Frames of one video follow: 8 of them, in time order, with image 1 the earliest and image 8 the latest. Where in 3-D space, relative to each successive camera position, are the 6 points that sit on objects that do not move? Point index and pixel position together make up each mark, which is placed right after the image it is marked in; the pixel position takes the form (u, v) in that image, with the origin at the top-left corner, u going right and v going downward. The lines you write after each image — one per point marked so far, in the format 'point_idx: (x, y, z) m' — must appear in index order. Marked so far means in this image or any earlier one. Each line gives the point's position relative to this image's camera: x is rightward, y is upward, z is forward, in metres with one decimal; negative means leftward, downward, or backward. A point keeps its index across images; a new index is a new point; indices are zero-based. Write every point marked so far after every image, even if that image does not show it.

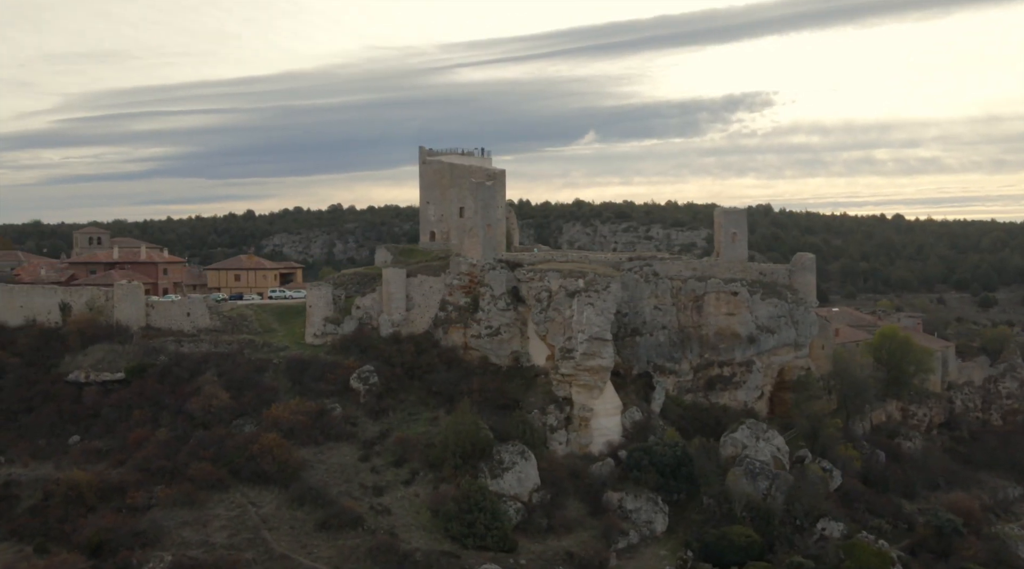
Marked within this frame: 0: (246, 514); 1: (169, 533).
0: (-6.1, -5.3, +19.0) m
1: (-7.5, -5.5, +18.1) m
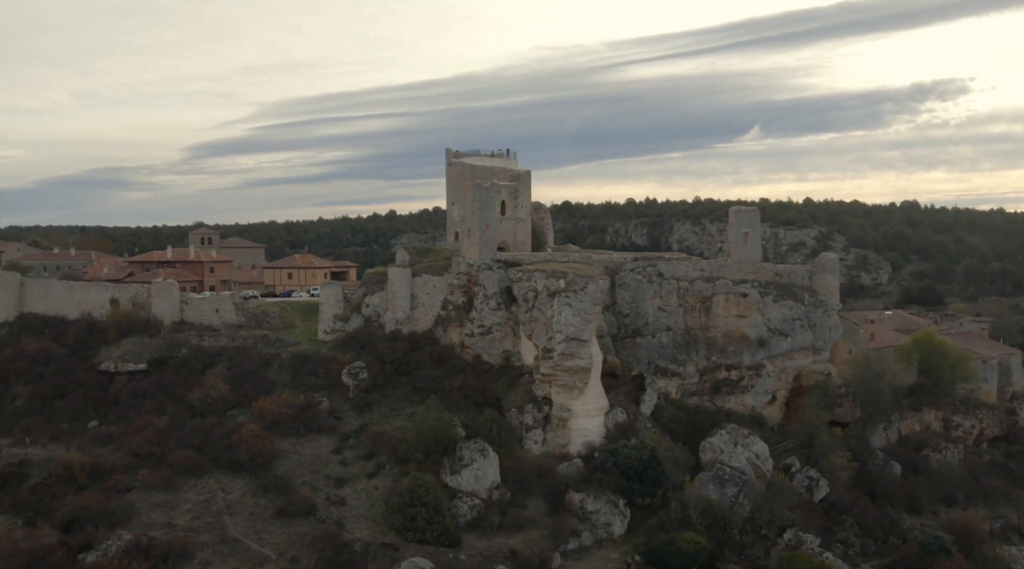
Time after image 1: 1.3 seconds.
0: (-7.2, -5.2, +20.1) m
1: (-8.8, -5.4, +19.4) m
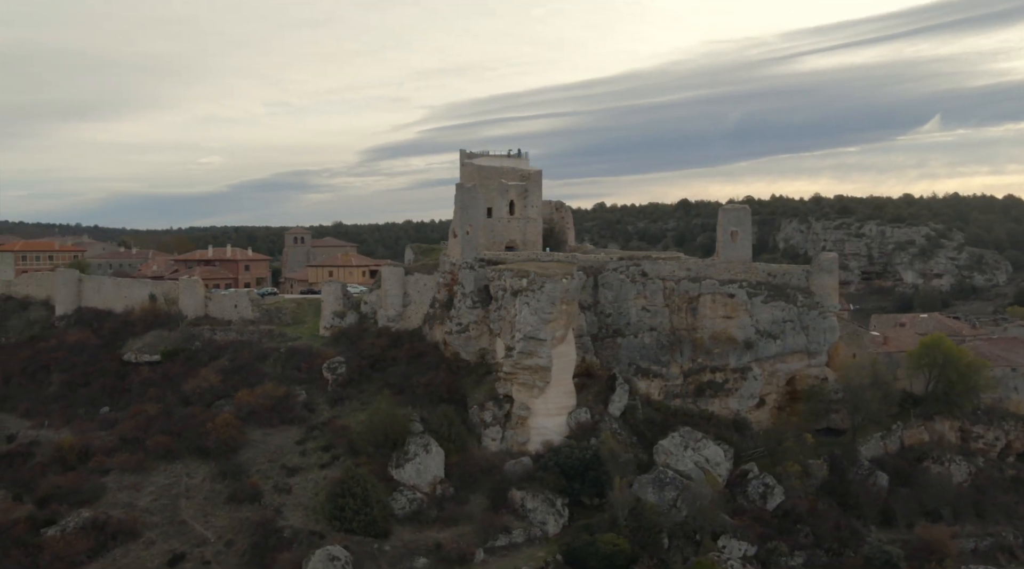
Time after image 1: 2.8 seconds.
0: (-8.7, -5.1, +21.4) m
1: (-10.3, -5.3, +21.0) m
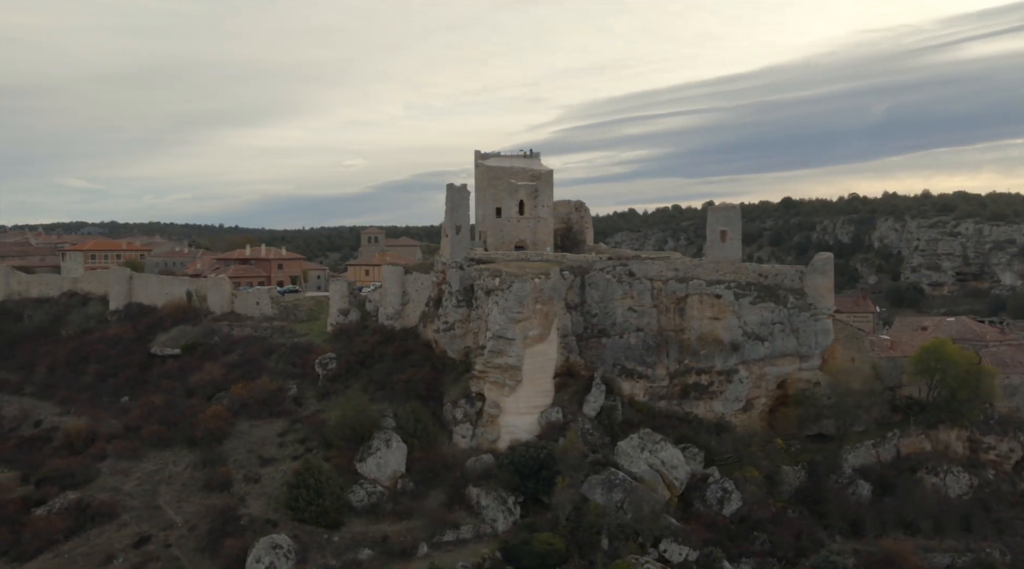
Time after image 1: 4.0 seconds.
0: (-9.6, -5.1, +22.7) m
1: (-11.3, -5.2, +22.5) m
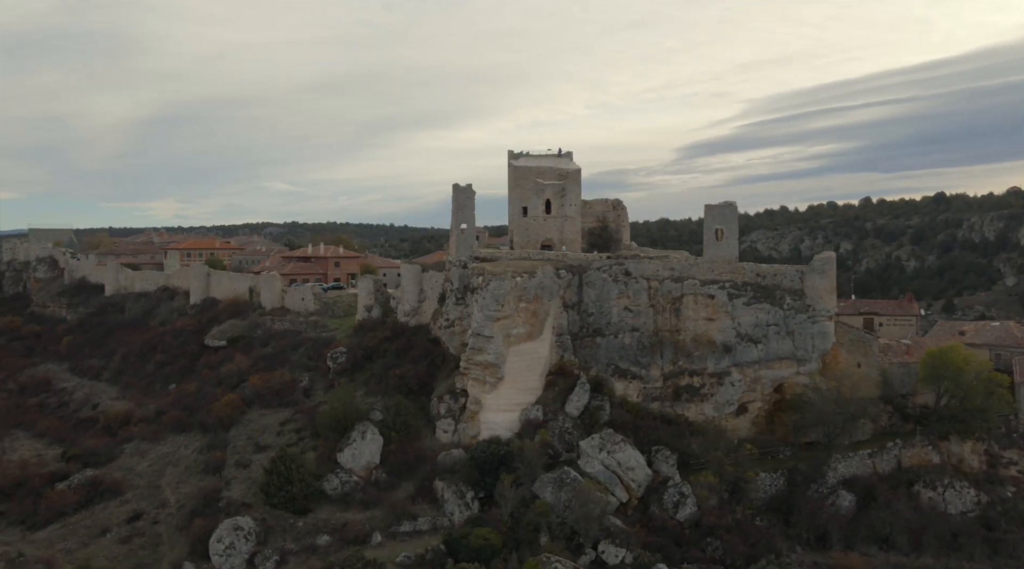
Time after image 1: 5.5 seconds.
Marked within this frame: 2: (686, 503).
0: (-10.1, -5.0, +24.7) m
1: (-11.8, -5.2, +24.7) m
2: (+4.1, -5.1, +19.5) m
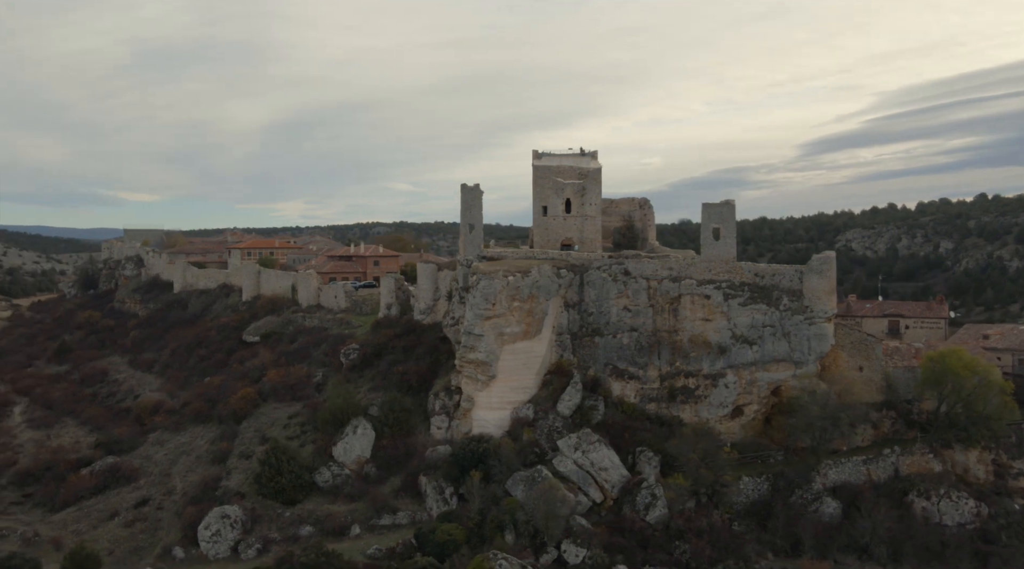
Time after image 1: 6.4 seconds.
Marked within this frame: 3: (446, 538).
0: (-10.1, -4.9, +26.0) m
1: (-11.8, -5.1, +26.3) m
2: (+3.4, -5.1, +19.3) m
3: (-1.5, -5.7, +18.6) m
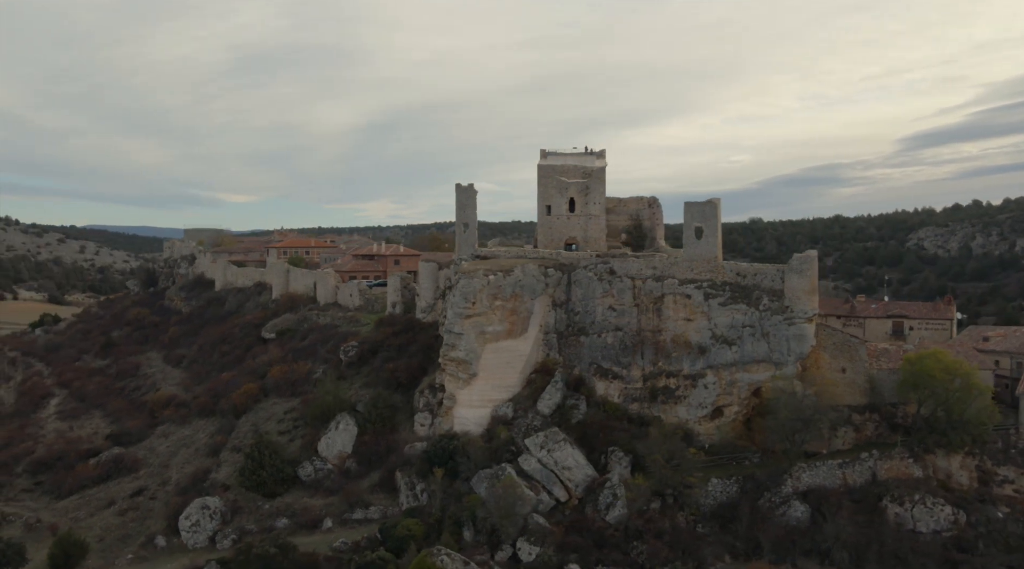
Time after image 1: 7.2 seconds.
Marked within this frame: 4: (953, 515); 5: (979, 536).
0: (-10.5, -4.9, +27.1) m
1: (-12.1, -5.1, +27.5) m
2: (+2.4, -5.1, +19.3) m
3: (-2.5, -5.7, +19.0) m
4: (+10.4, -5.4, +19.6) m
5: (+10.8, -5.8, +19.3) m
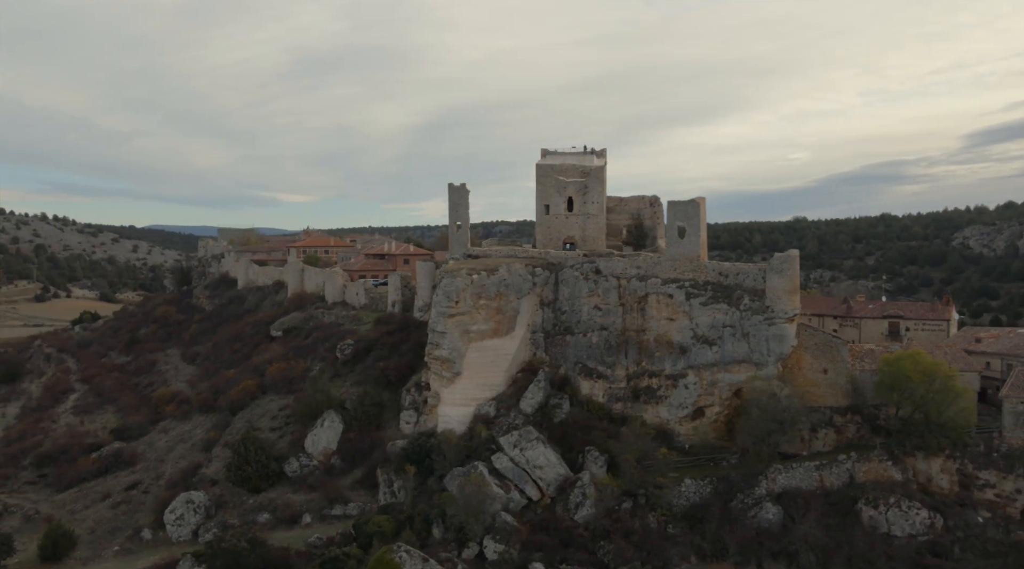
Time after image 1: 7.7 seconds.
0: (-10.8, -4.9, +27.8) m
1: (-12.4, -5.1, +28.2) m
2: (+1.7, -5.1, +19.4) m
3: (-3.2, -5.7, +19.3) m
4: (+9.7, -5.4, +19.3) m
5: (+10.1, -5.8, +19.0) m
